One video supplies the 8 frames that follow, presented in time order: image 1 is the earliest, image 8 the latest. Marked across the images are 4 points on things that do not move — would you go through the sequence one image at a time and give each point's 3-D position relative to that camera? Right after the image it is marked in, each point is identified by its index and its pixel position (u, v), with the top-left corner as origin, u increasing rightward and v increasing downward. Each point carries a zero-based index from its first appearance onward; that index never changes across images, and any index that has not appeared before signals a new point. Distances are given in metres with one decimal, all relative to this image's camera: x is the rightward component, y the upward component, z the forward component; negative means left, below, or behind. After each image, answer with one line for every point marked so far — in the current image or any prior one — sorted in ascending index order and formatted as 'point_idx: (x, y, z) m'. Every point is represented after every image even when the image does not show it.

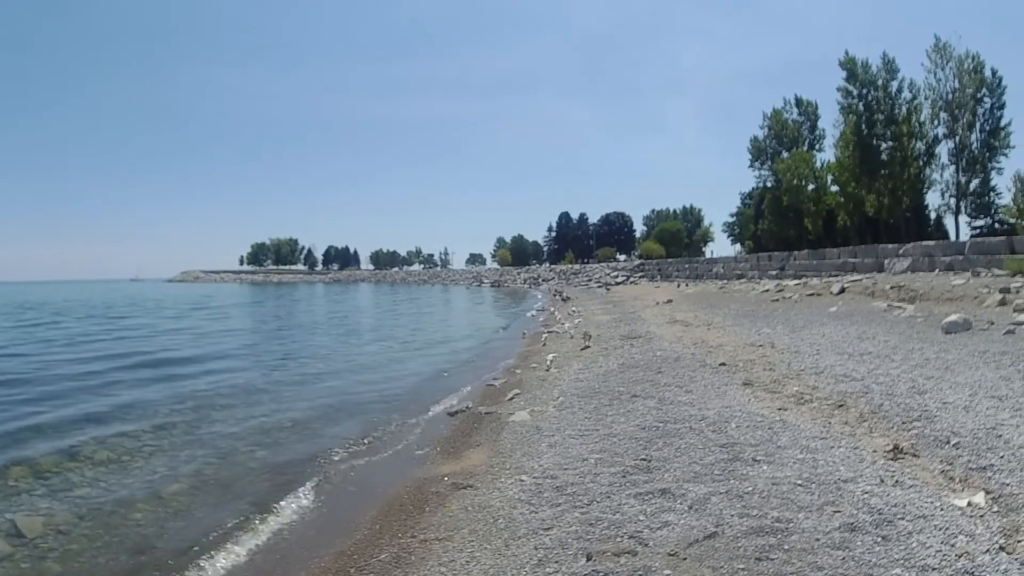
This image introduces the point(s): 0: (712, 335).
0: (+4.5, -1.1, +13.9) m
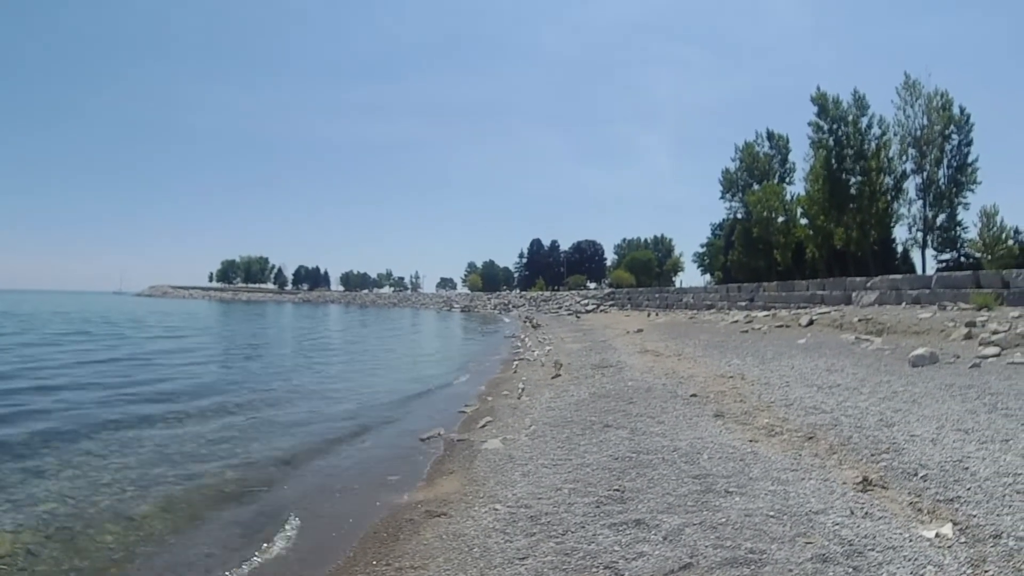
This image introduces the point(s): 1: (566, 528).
0: (+3.9, -1.7, +14.0) m
1: (+0.5, -2.2, +6.0) m
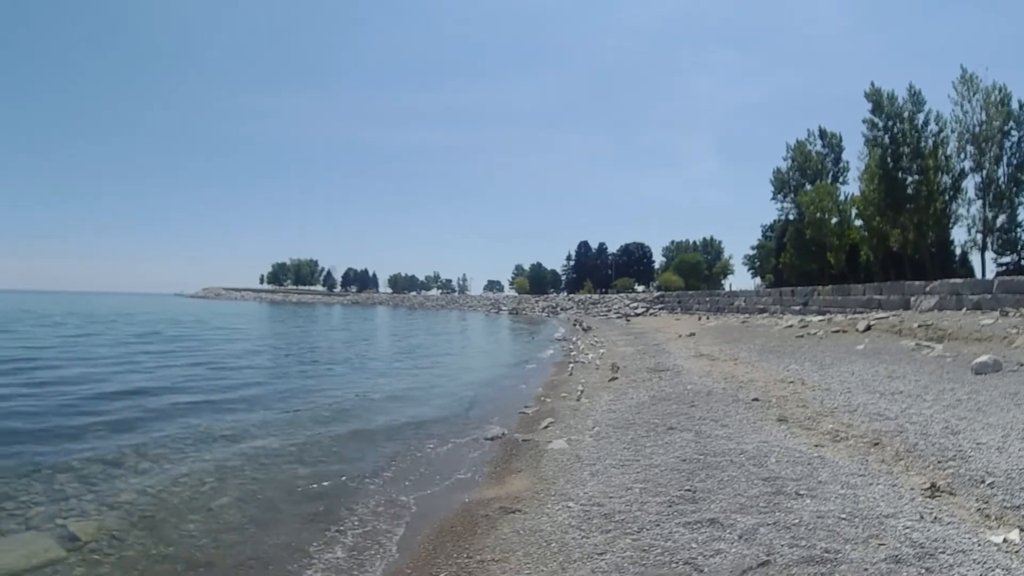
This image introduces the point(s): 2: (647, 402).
0: (+5.1, -1.8, +14.3) m
1: (+1.3, -2.4, +6.4) m
2: (+2.9, -2.3, +13.5) m
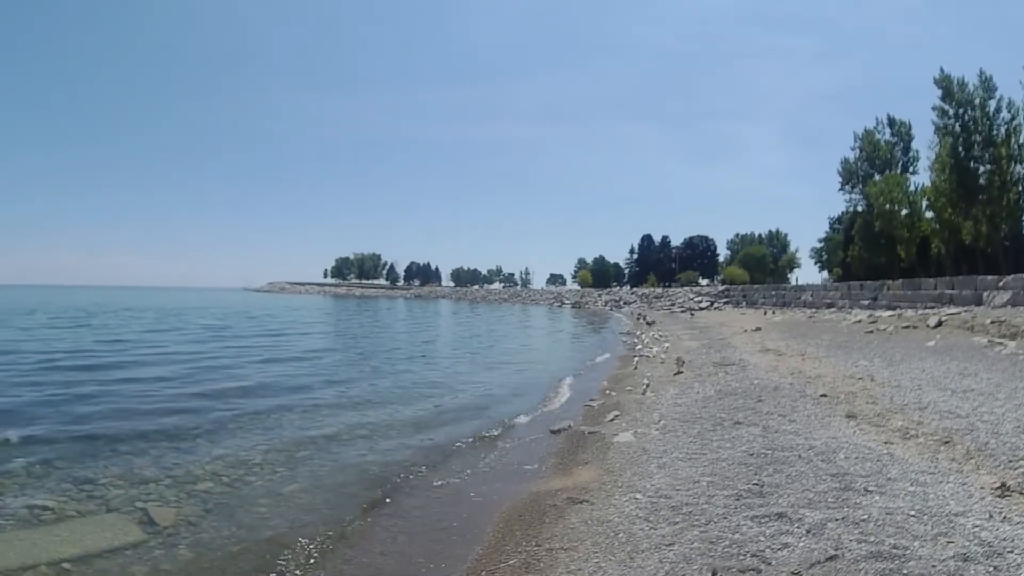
0: (+6.6, -1.7, +14.2) m
1: (+2.1, -2.4, +6.7) m
2: (+4.3, -2.2, +13.6) m
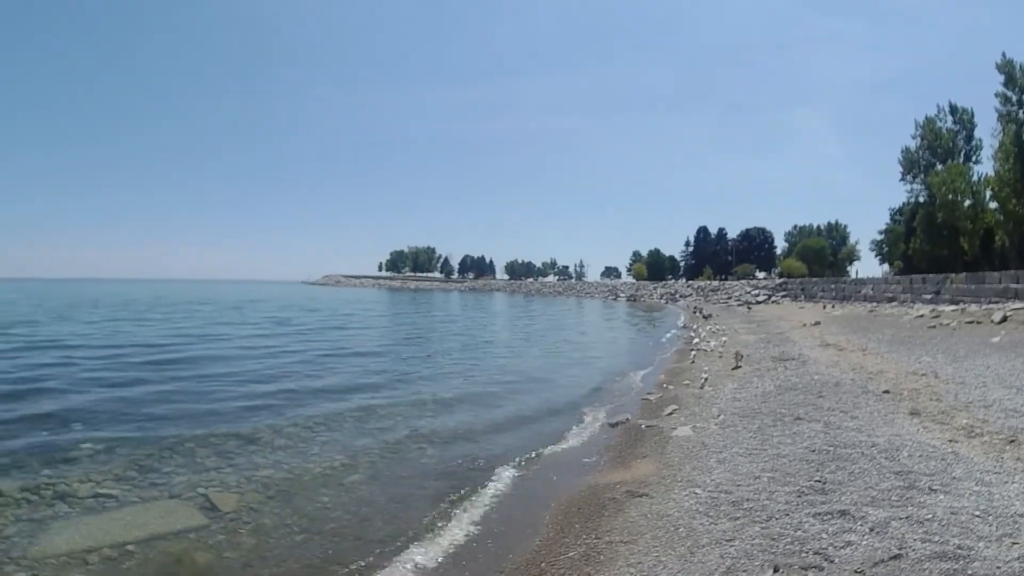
0: (+7.9, -1.6, +14.1) m
1: (+2.9, -2.5, +7.0) m
2: (+5.6, -2.2, +13.7) m
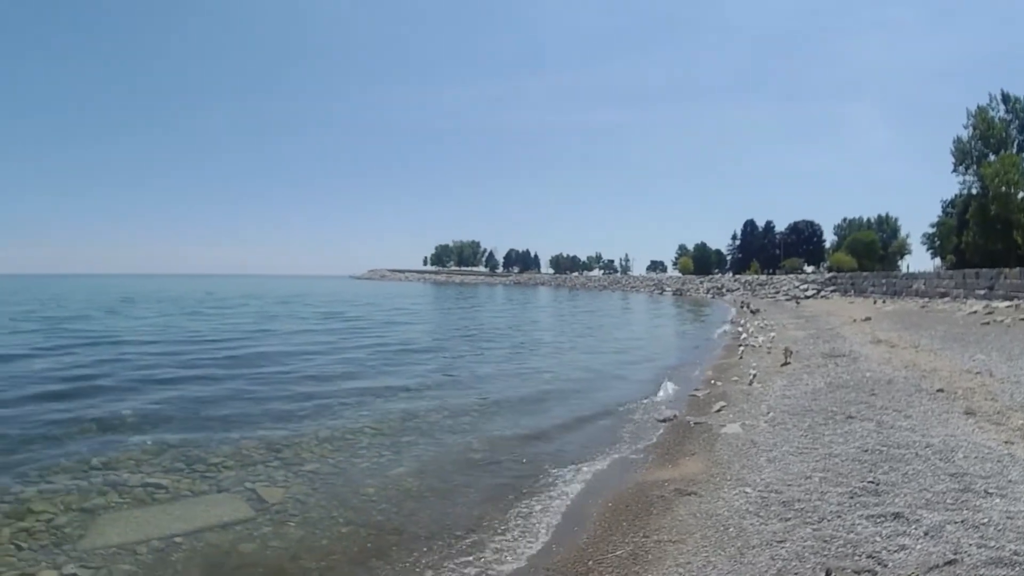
0: (+9.0, -1.5, +13.9) m
1: (+3.5, -2.6, +7.2) m
2: (+6.7, -2.1, +13.7) m
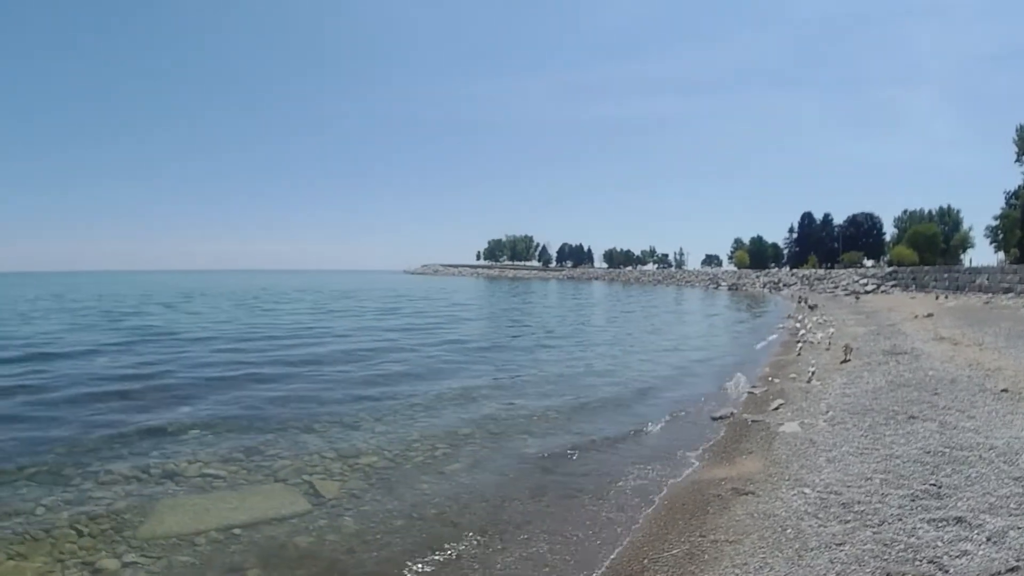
0: (+10.1, -1.4, +13.6) m
1: (+4.1, -2.8, +7.4) m
2: (+7.8, -2.1, +13.5) m
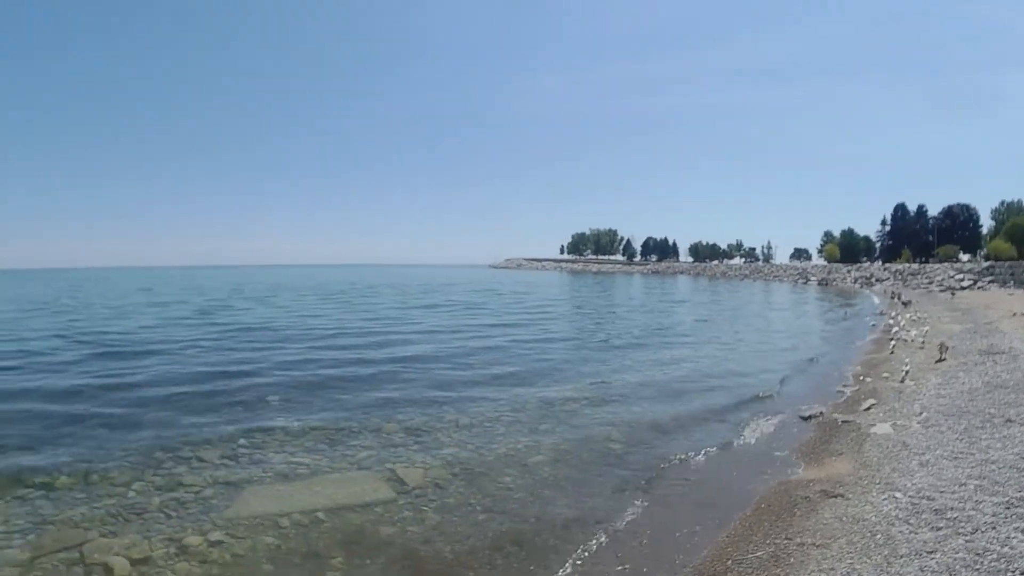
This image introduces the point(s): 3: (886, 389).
0: (+11.8, -1.4, +13.0) m
1: (+5.1, -3.0, +7.7) m
2: (+9.5, -2.2, +13.3) m
3: (+8.8, -2.6, +15.4) m
